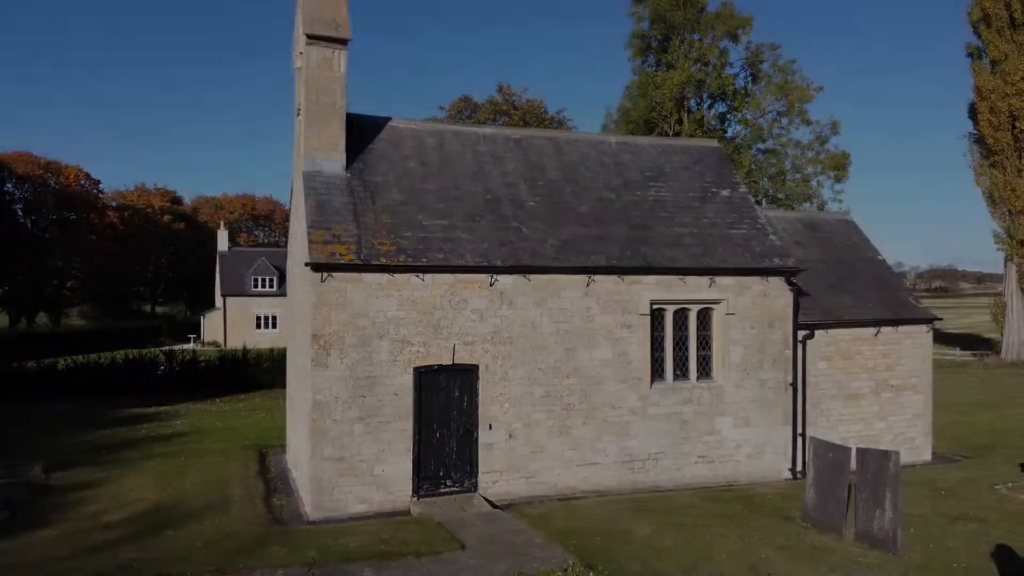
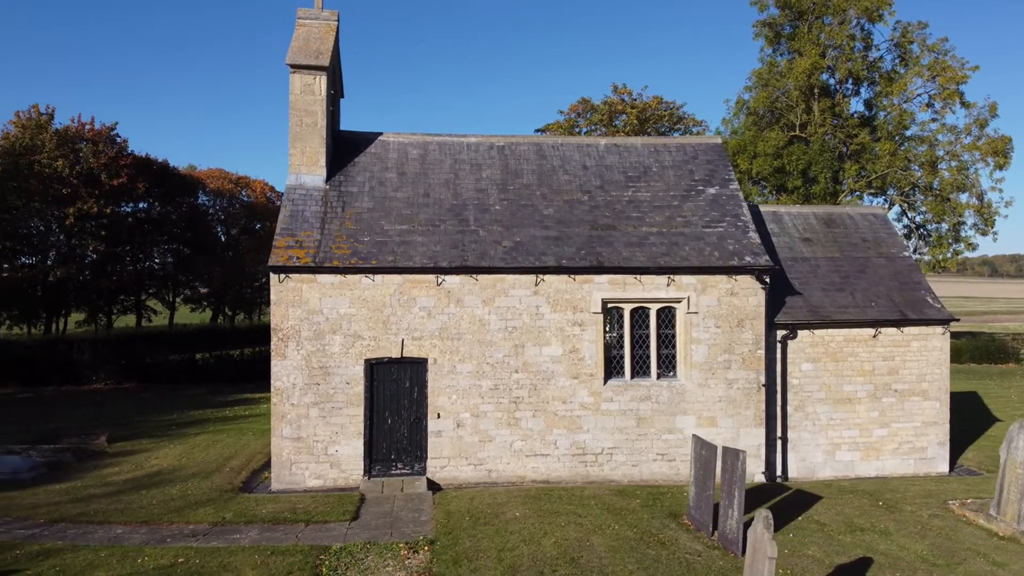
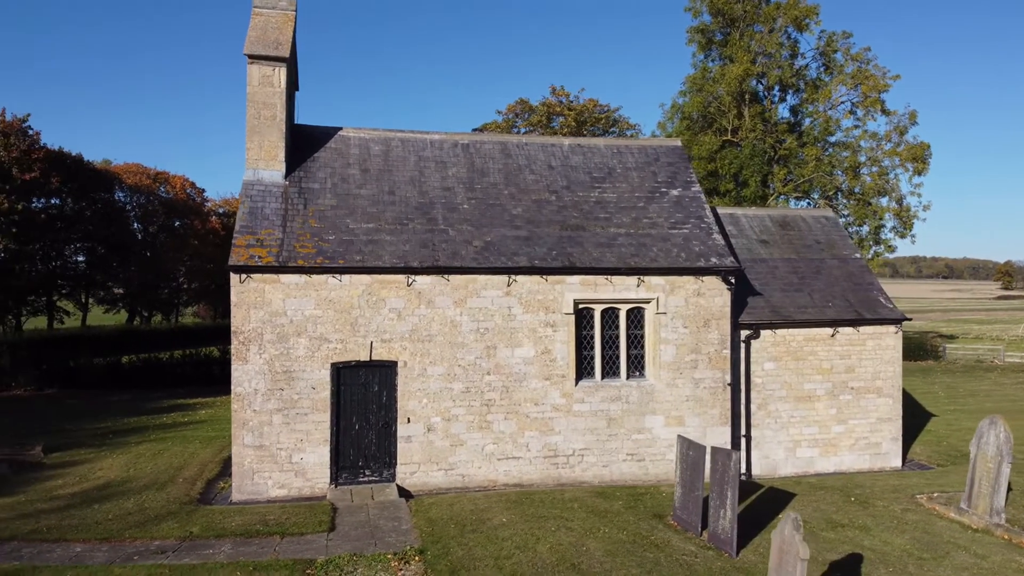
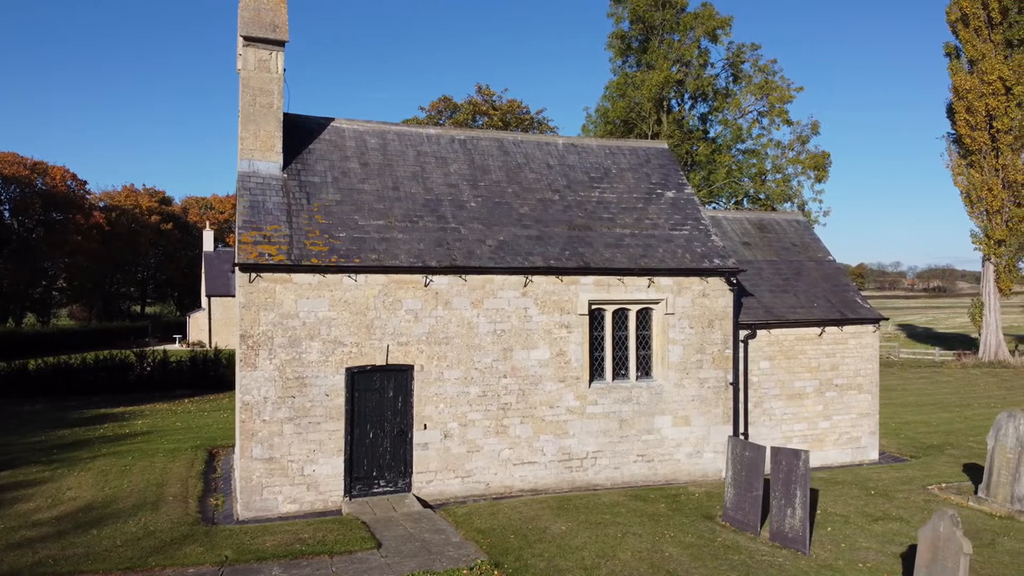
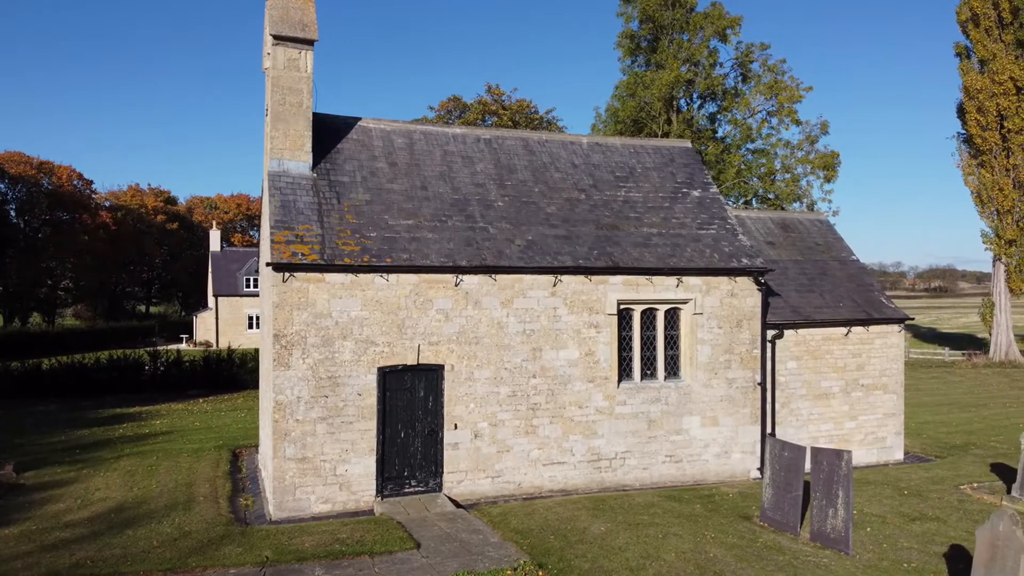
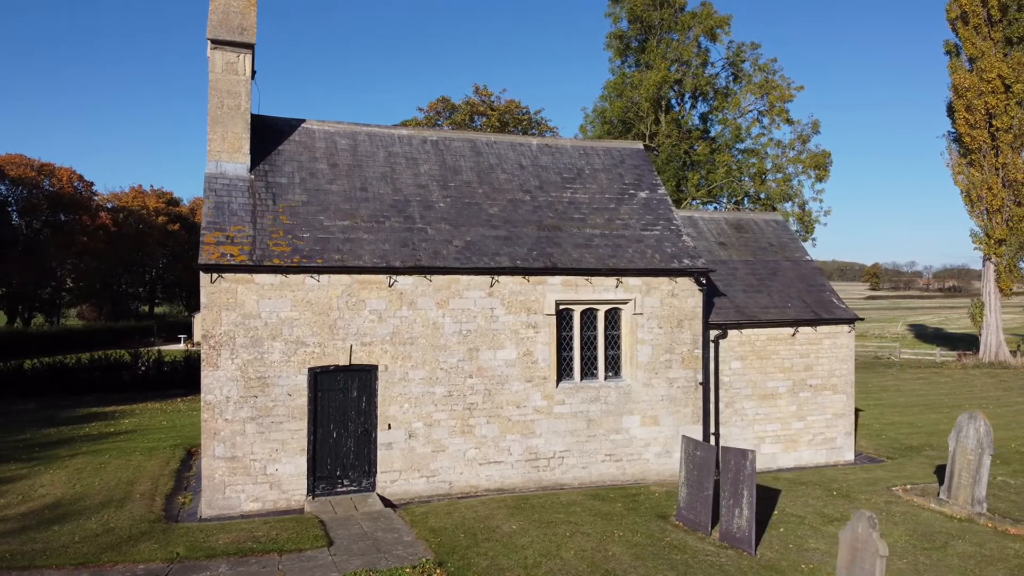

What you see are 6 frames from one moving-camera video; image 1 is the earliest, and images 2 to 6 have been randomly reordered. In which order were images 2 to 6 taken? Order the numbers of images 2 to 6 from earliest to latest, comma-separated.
5, 4, 6, 3, 2
